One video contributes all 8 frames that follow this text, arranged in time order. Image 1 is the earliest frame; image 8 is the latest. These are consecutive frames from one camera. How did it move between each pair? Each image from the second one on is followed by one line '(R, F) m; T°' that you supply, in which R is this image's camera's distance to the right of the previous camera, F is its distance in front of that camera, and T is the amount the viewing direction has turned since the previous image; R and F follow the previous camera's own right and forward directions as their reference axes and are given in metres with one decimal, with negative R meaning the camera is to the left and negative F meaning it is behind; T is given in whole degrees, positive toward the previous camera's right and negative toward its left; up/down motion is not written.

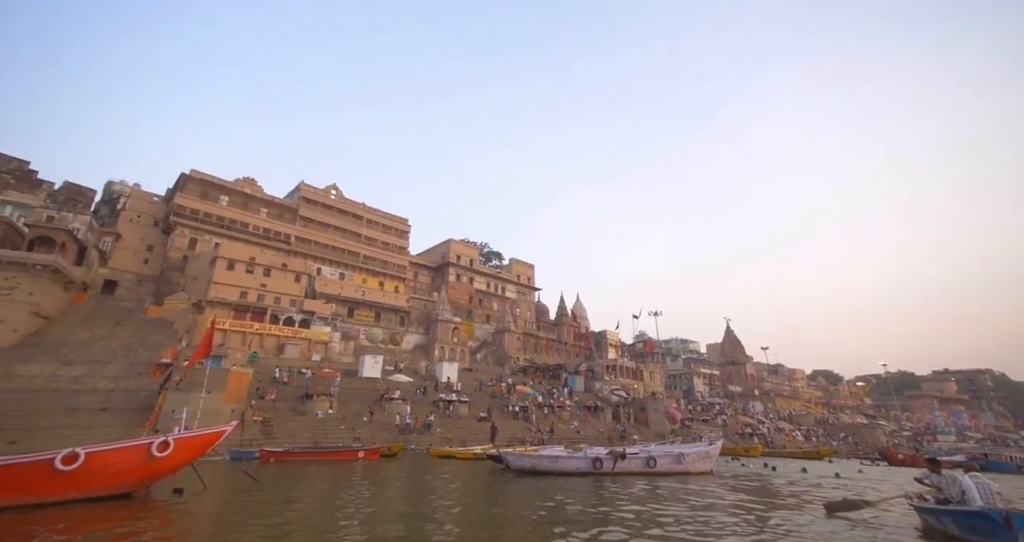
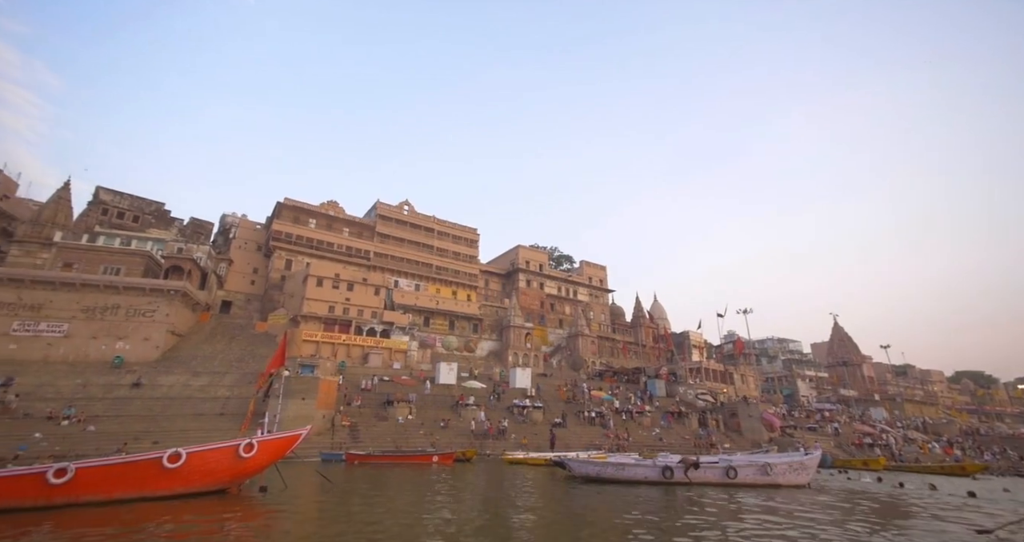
(+1.5, +0.1) m; -11°
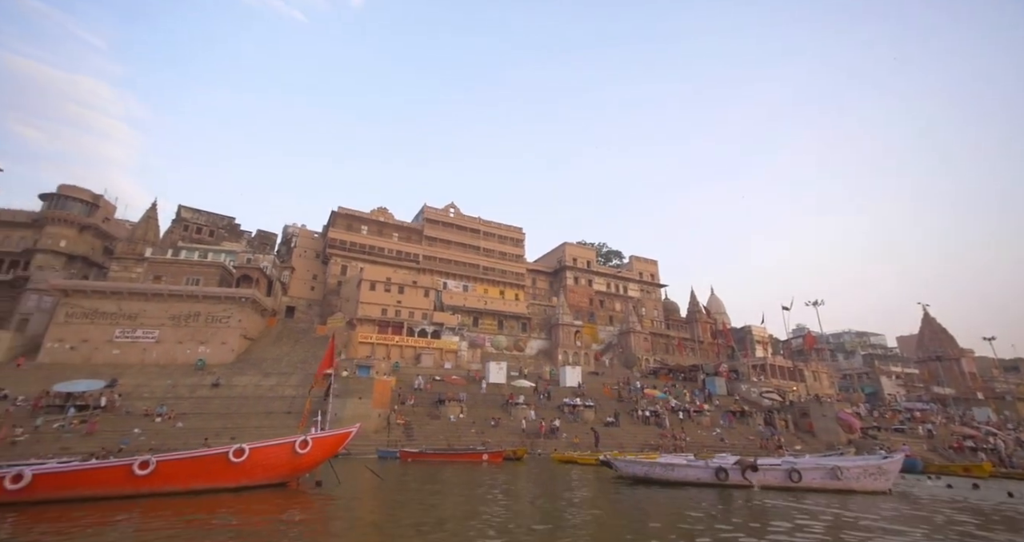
(+0.9, +0.2) m; -7°
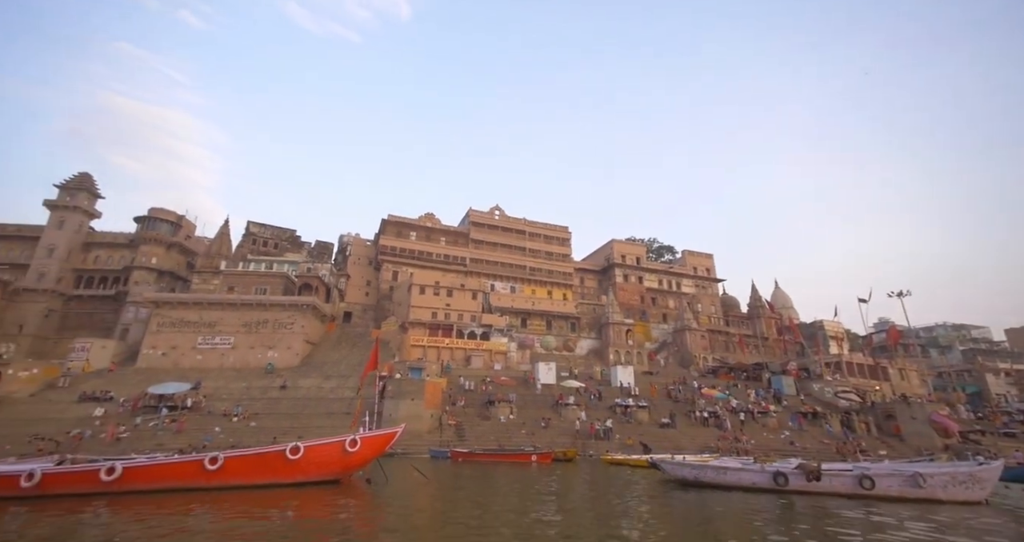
(+1.1, +0.2) m; -7°
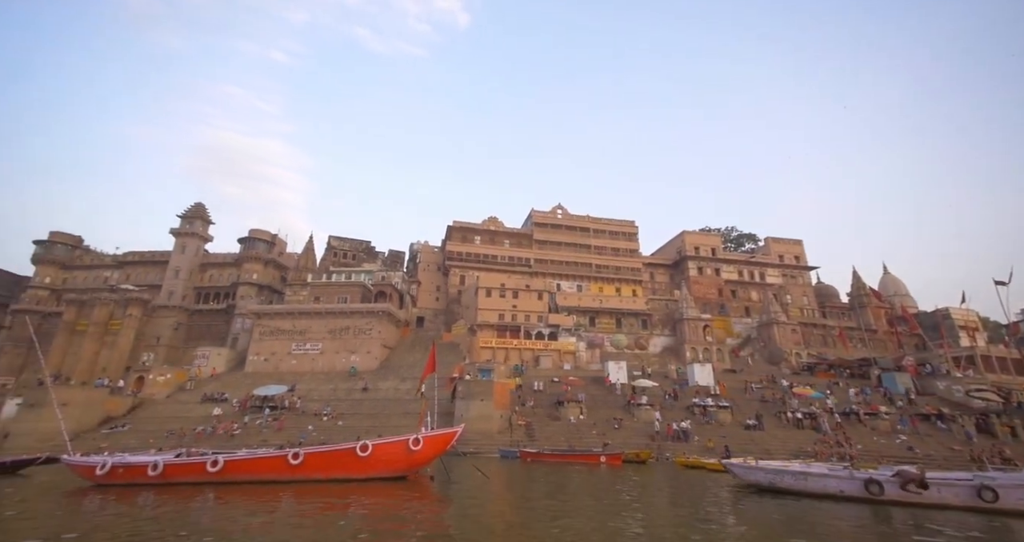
(+1.8, +0.2) m; -11°
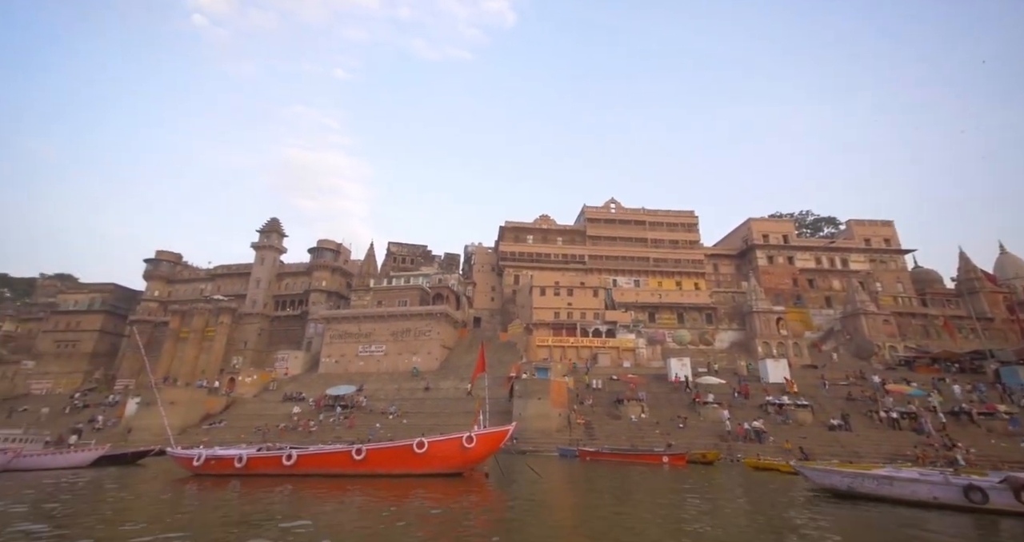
(+1.4, +0.2) m; -9°
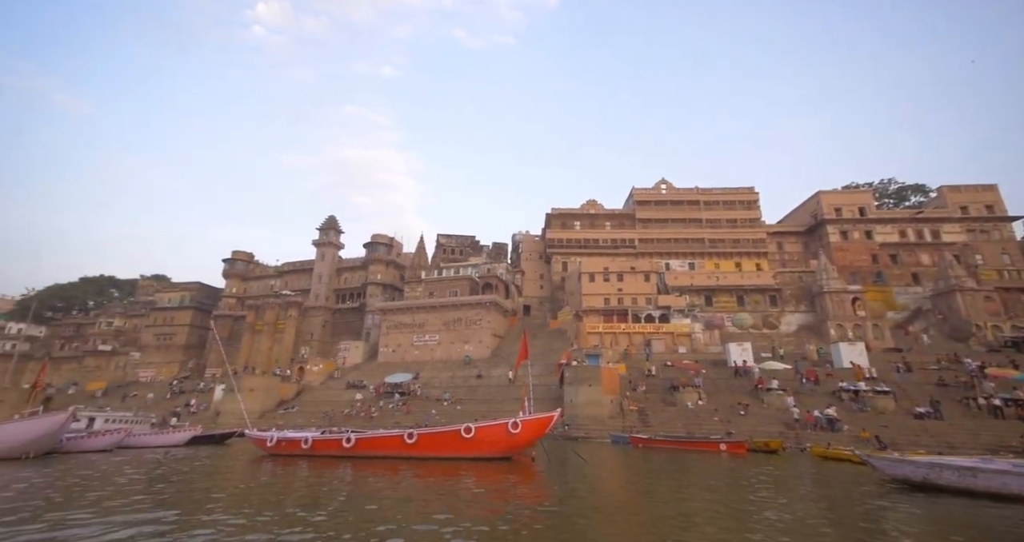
(+1.4, +0.2) m; -8°
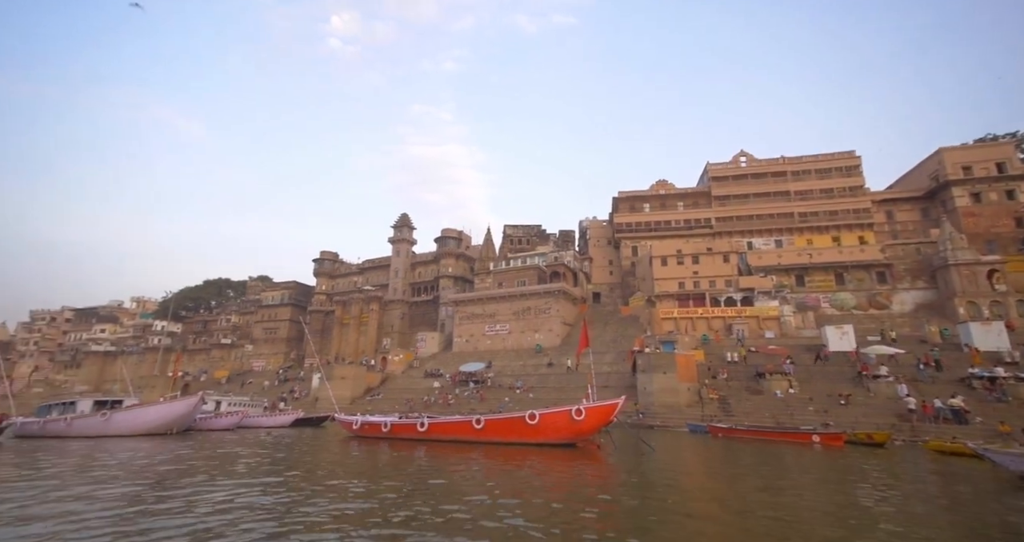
(+1.8, +0.5) m; -11°
